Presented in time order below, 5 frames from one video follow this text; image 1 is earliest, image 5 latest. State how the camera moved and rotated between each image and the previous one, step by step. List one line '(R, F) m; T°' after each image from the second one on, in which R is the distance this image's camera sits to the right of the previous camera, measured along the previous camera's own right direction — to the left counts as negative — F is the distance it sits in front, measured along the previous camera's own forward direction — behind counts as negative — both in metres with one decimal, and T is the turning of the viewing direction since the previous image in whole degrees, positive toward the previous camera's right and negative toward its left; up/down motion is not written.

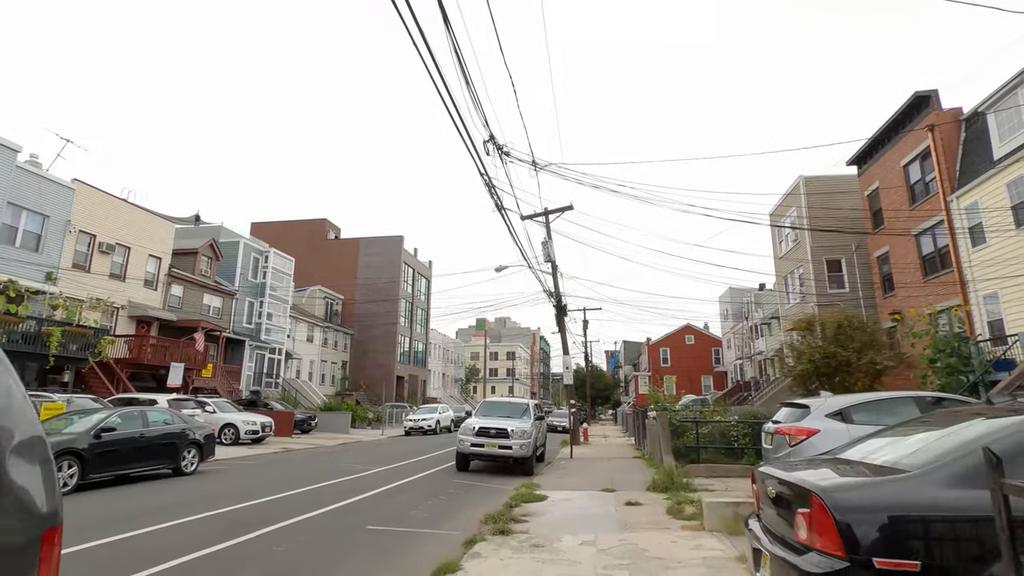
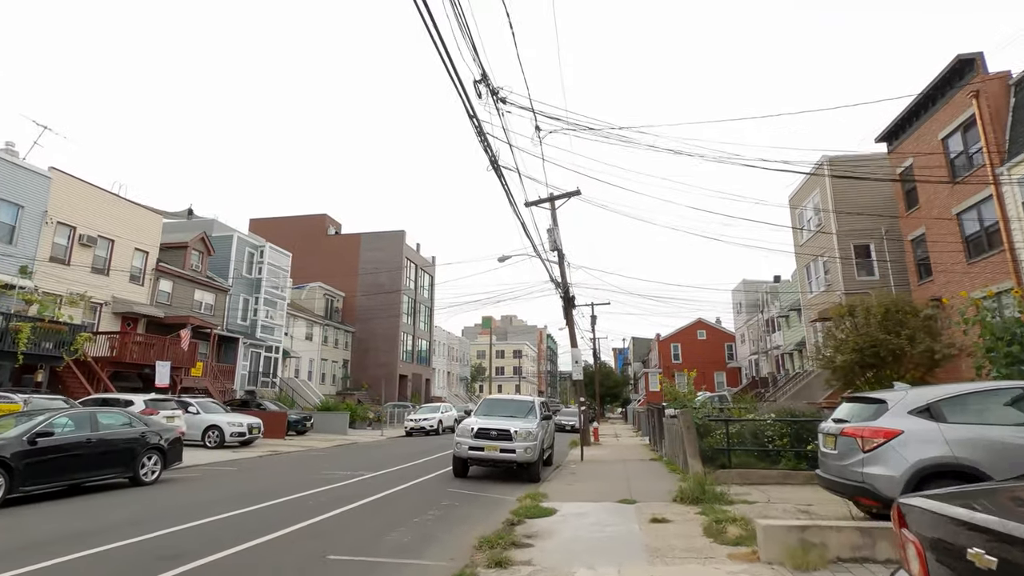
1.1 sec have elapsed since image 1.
(+0.1, +1.5) m; -1°
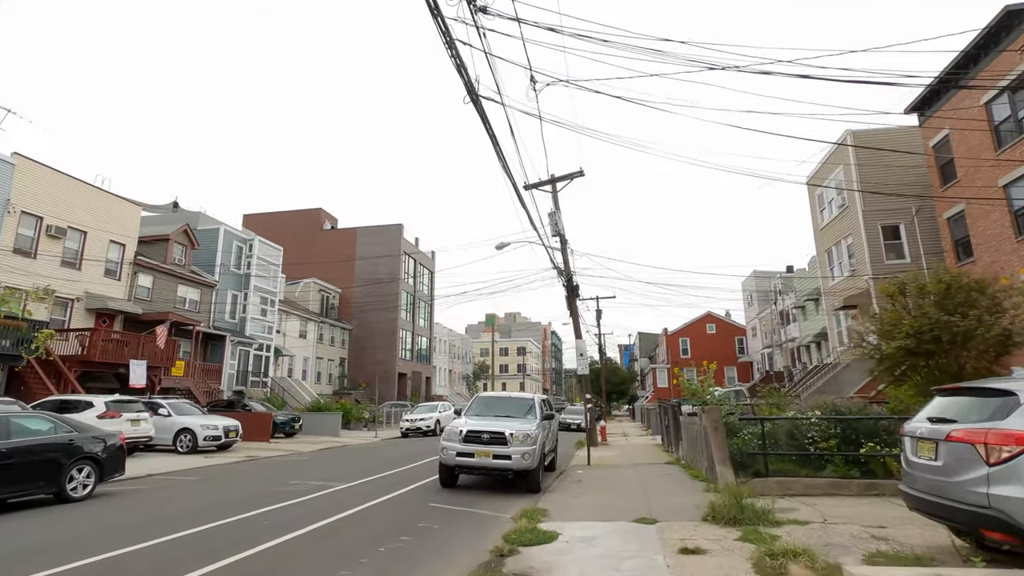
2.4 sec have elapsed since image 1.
(+0.2, +1.7) m; 0°
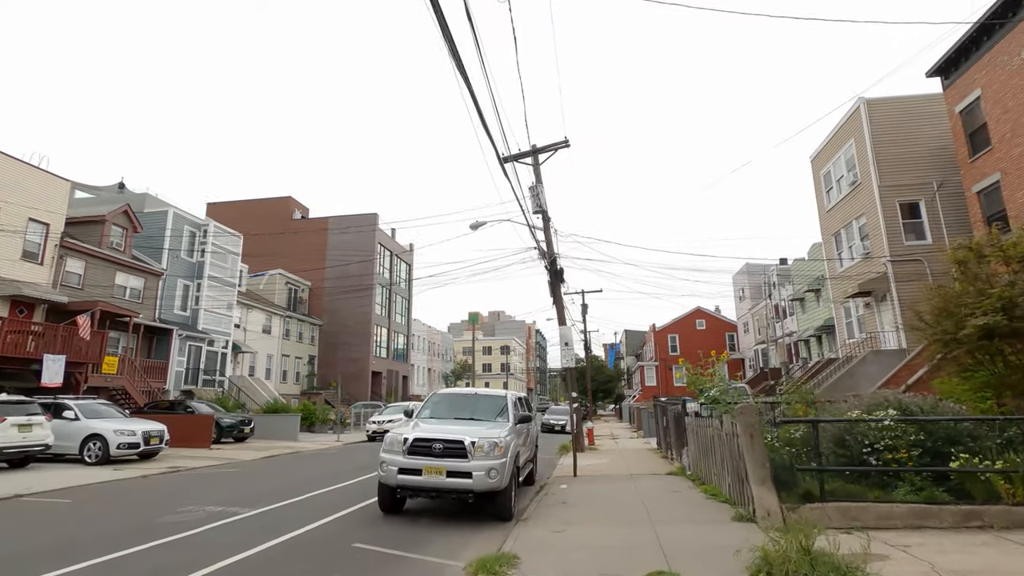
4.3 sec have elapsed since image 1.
(+0.3, +2.5) m; +2°
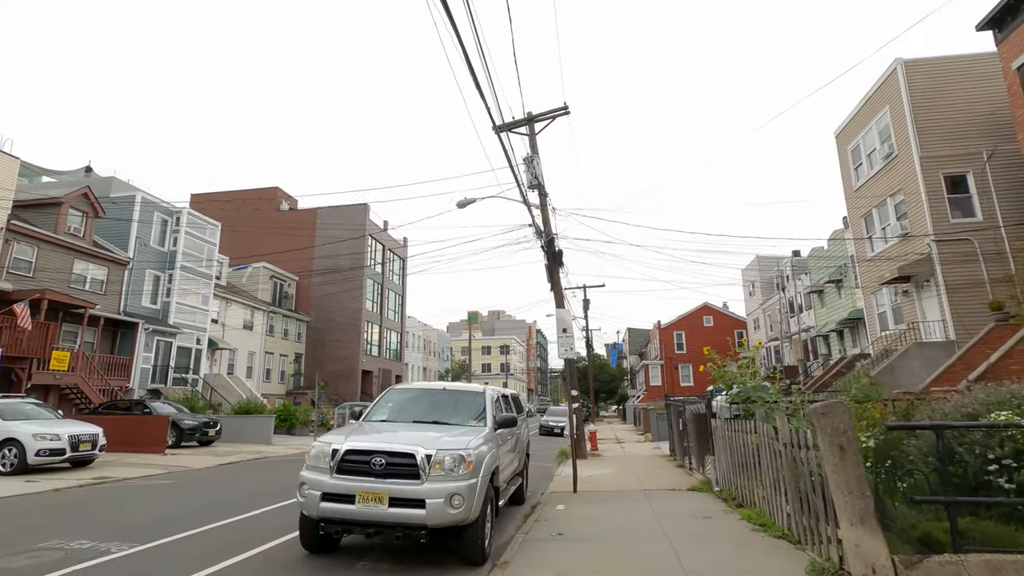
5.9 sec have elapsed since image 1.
(+0.3, +2.2) m; 0°
